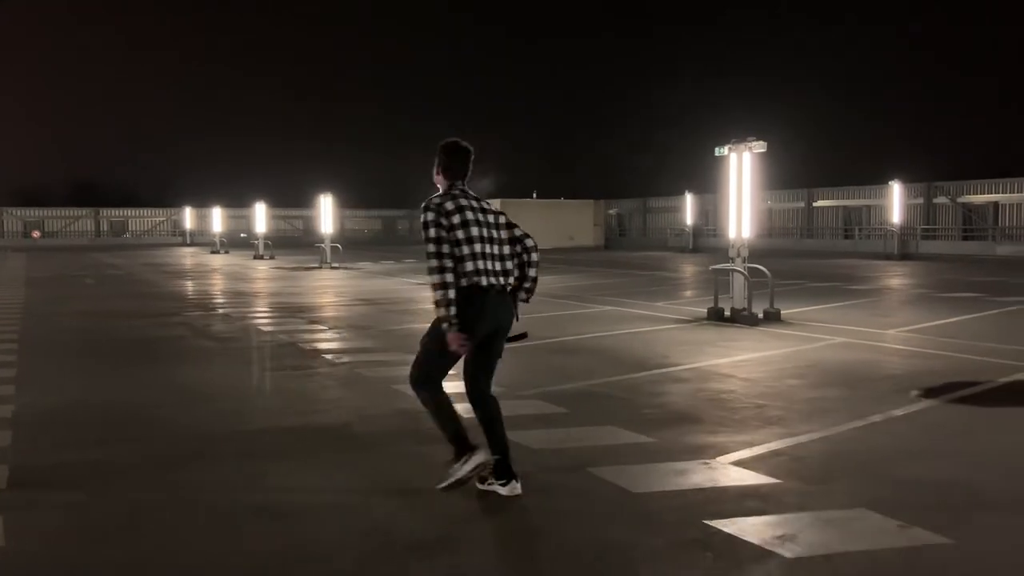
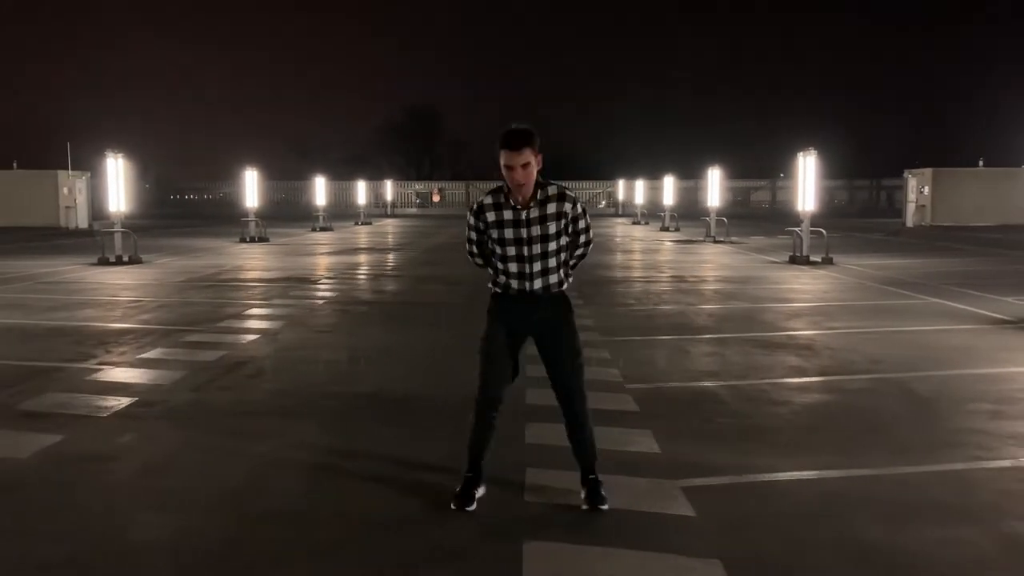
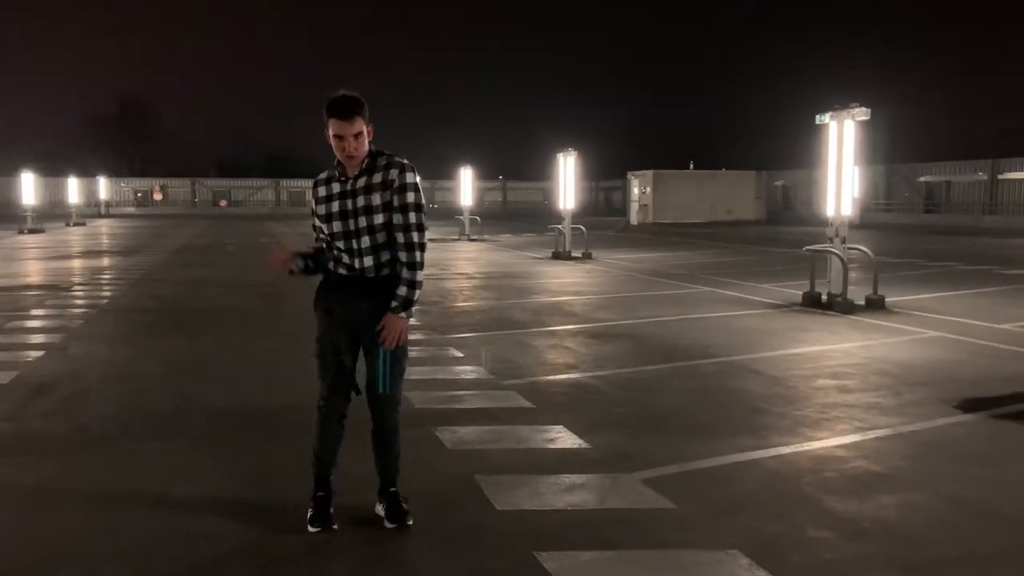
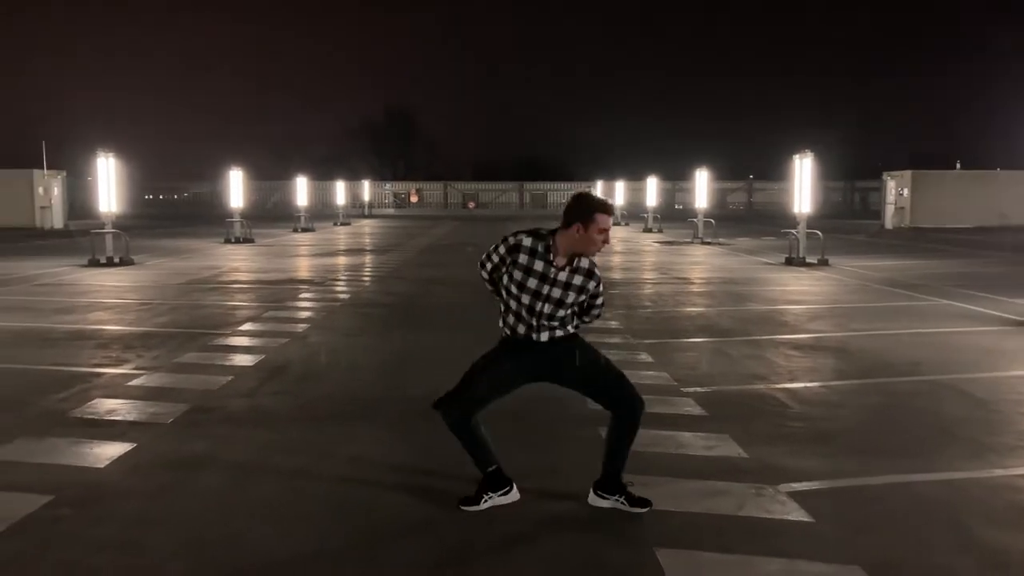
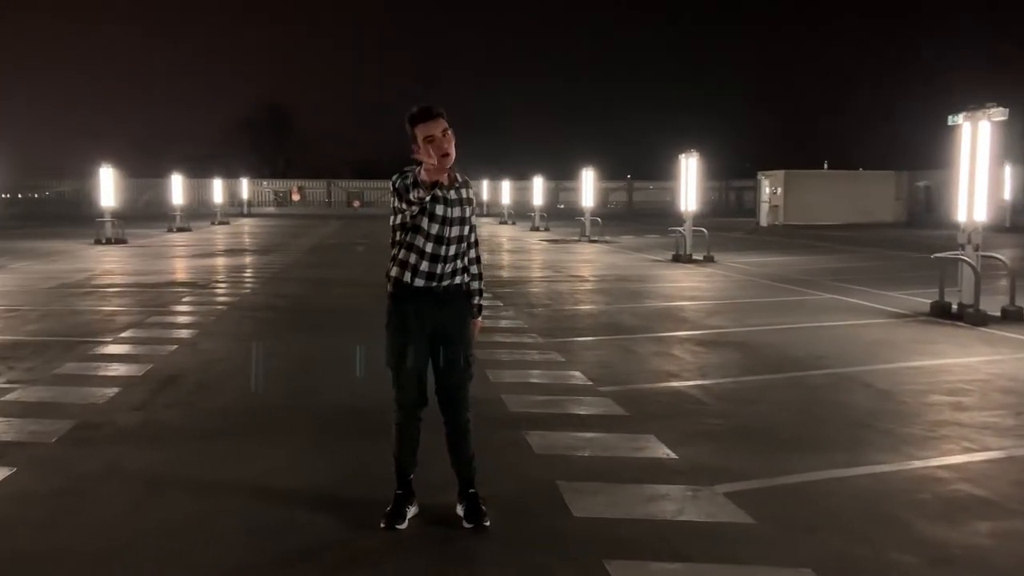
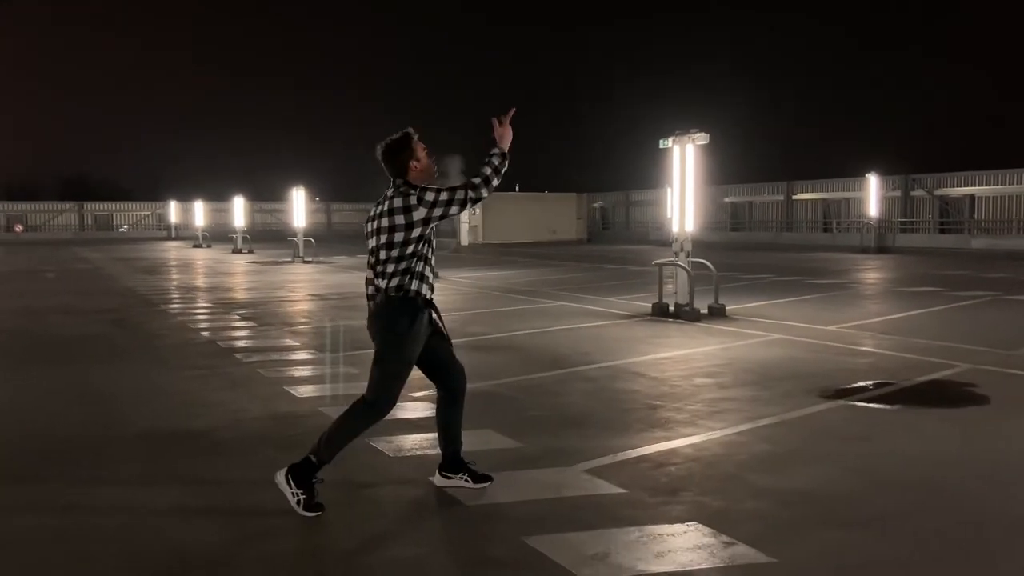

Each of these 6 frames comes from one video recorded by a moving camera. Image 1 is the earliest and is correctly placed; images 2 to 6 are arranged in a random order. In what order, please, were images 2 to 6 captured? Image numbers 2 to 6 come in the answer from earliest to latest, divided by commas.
6, 3, 5, 4, 2
